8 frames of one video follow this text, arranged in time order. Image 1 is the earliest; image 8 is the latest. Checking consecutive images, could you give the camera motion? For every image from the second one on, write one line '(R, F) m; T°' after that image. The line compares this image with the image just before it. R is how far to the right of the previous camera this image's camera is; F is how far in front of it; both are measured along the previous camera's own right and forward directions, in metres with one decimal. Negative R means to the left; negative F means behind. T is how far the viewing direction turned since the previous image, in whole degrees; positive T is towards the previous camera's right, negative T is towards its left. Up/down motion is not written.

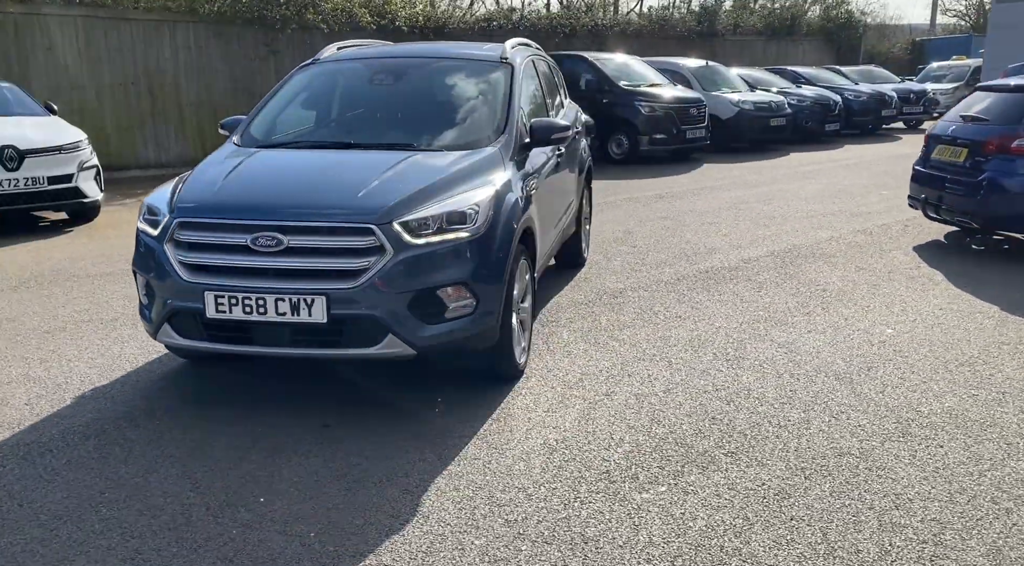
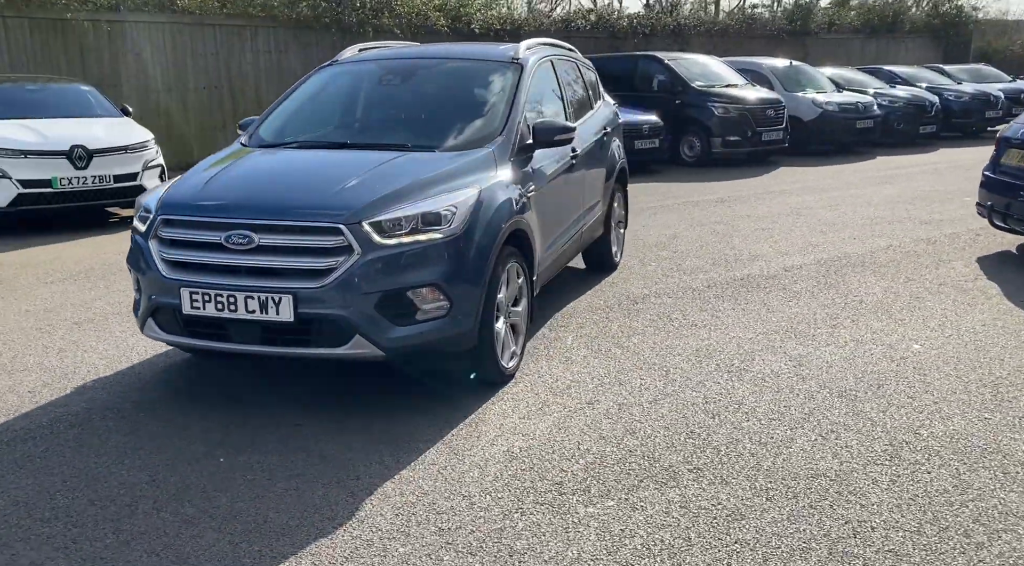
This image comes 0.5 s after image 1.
(+0.6, +0.1) m; -6°
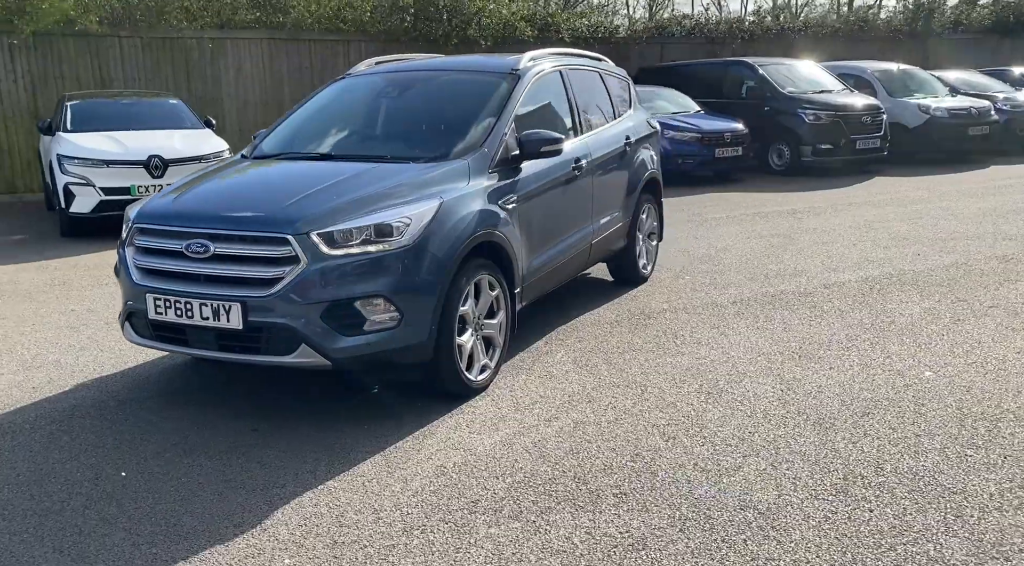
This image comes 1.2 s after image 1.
(+0.9, +0.1) m; -8°
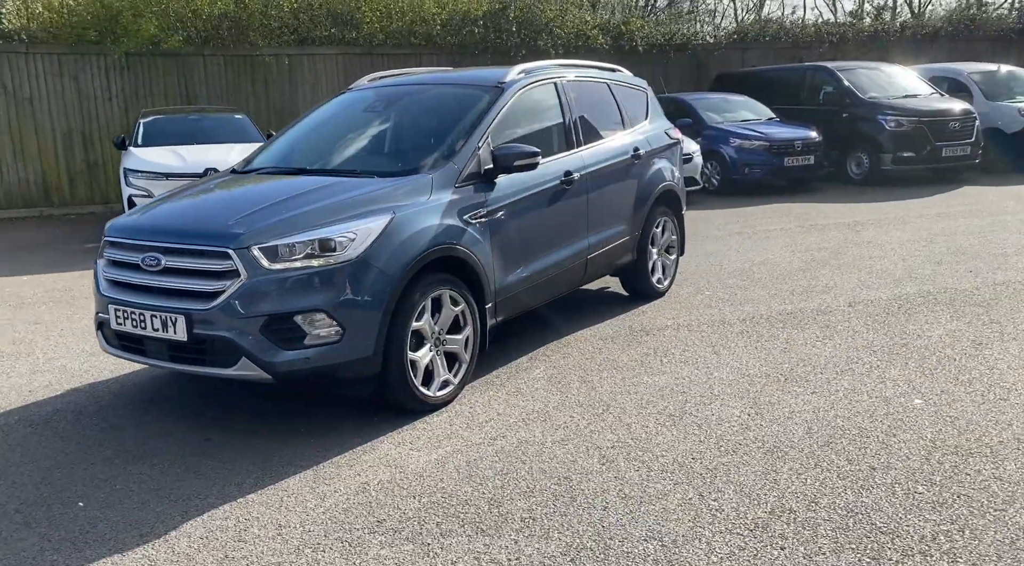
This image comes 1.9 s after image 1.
(+0.9, +0.1) m; -7°
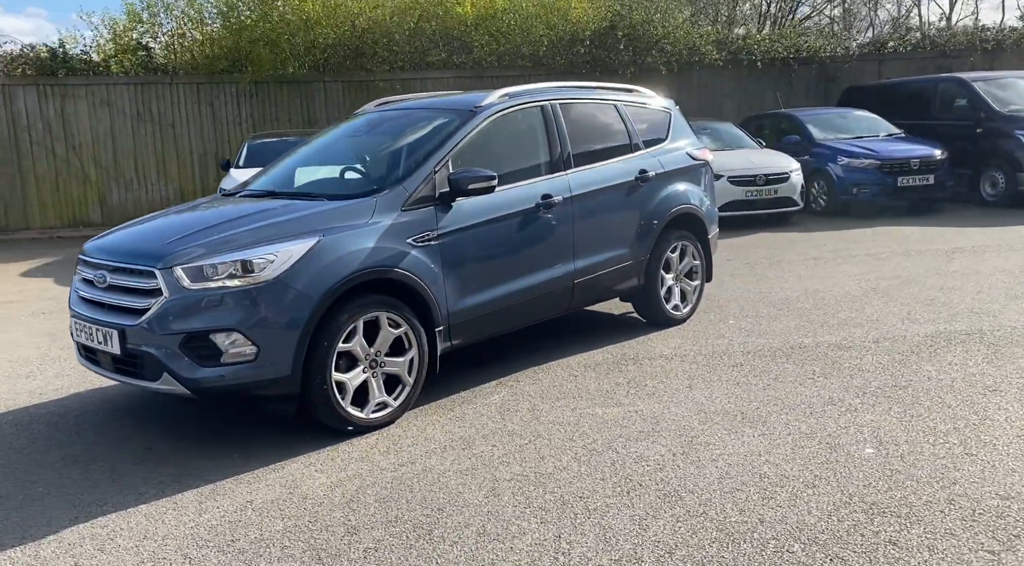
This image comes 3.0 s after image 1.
(+1.4, +0.2) m; -11°
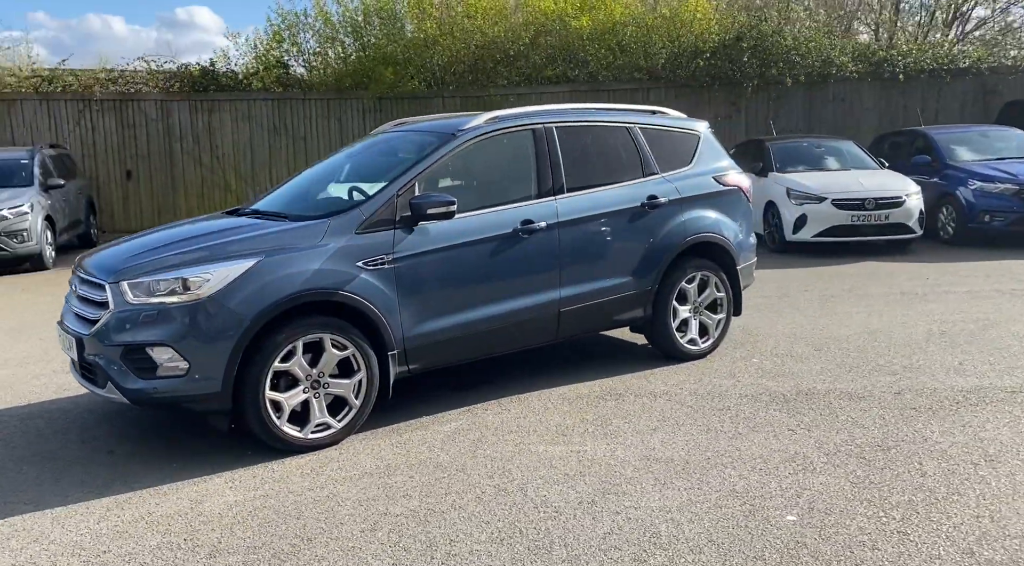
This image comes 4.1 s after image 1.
(+1.3, +0.3) m; -12°
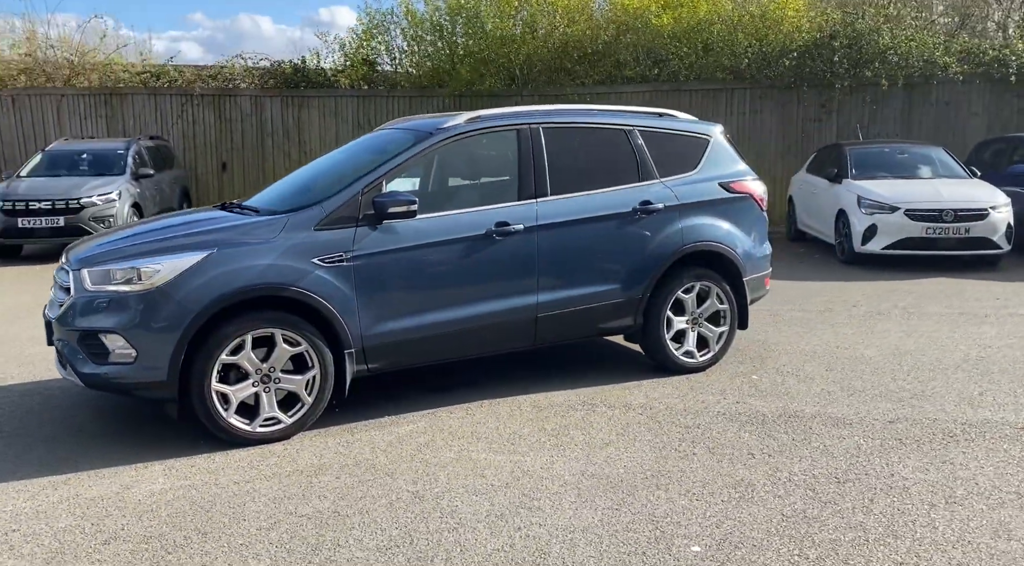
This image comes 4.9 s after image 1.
(+1.0, +0.2) m; -8°
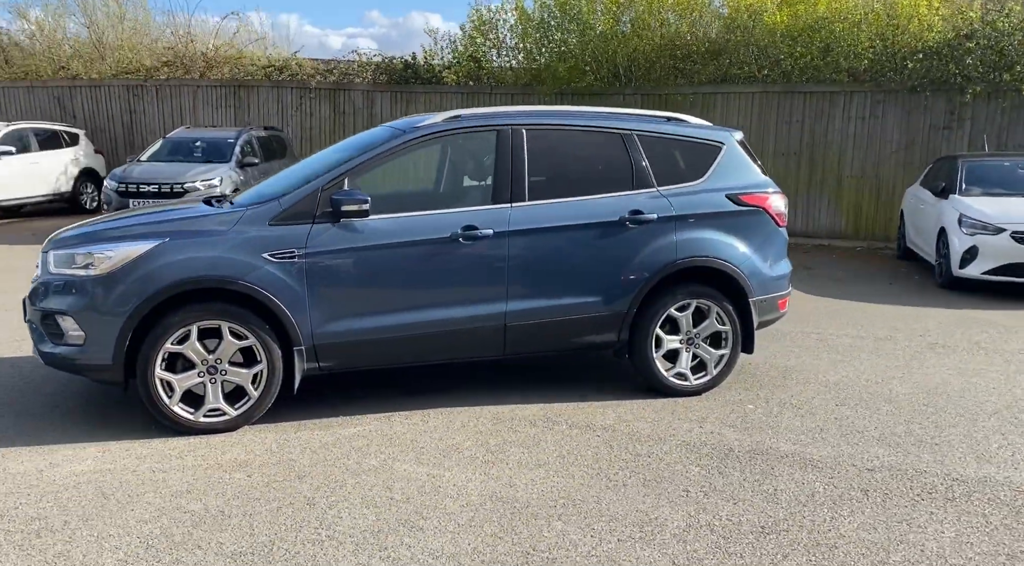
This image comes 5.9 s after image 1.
(+1.2, +0.4) m; -10°
